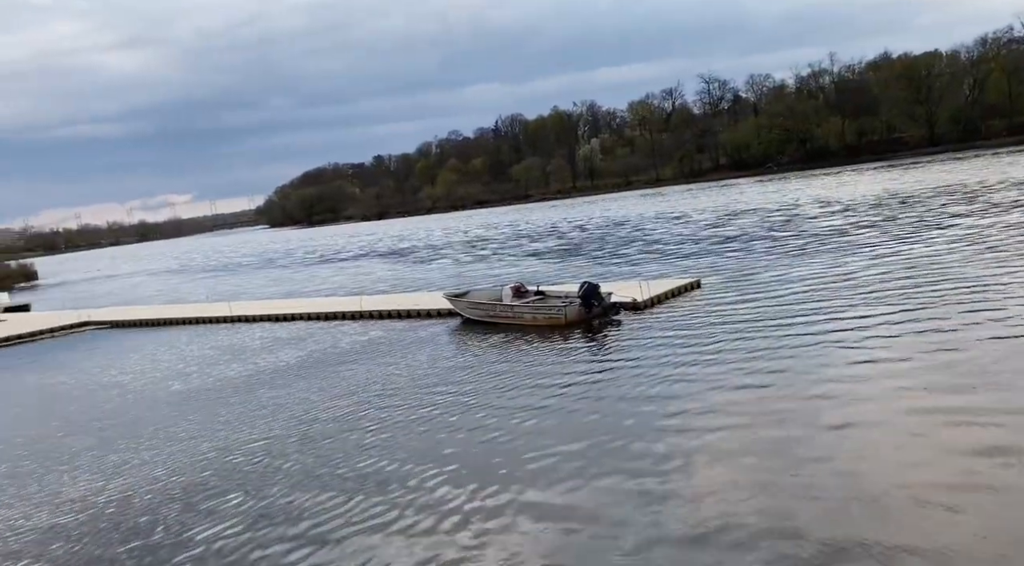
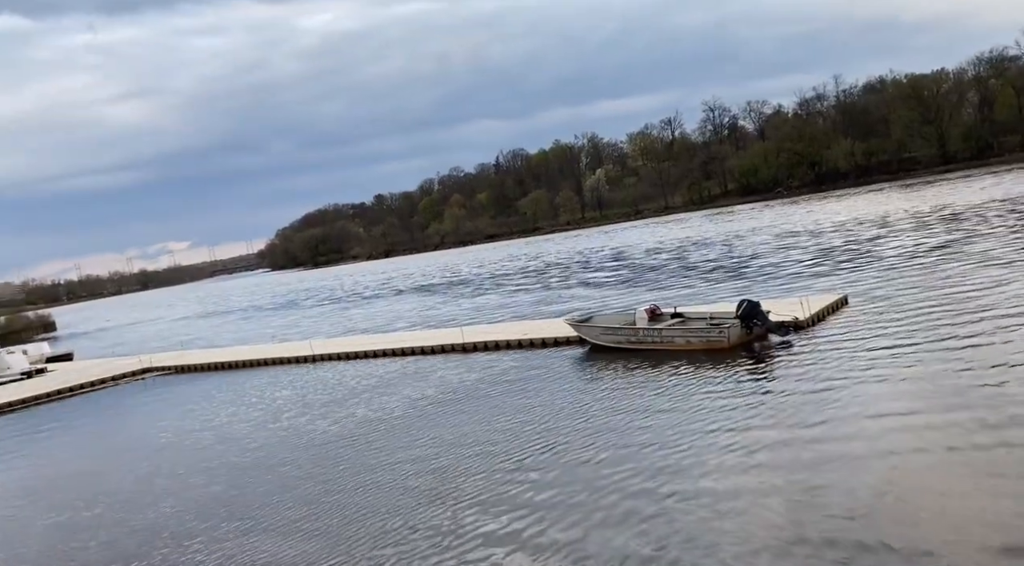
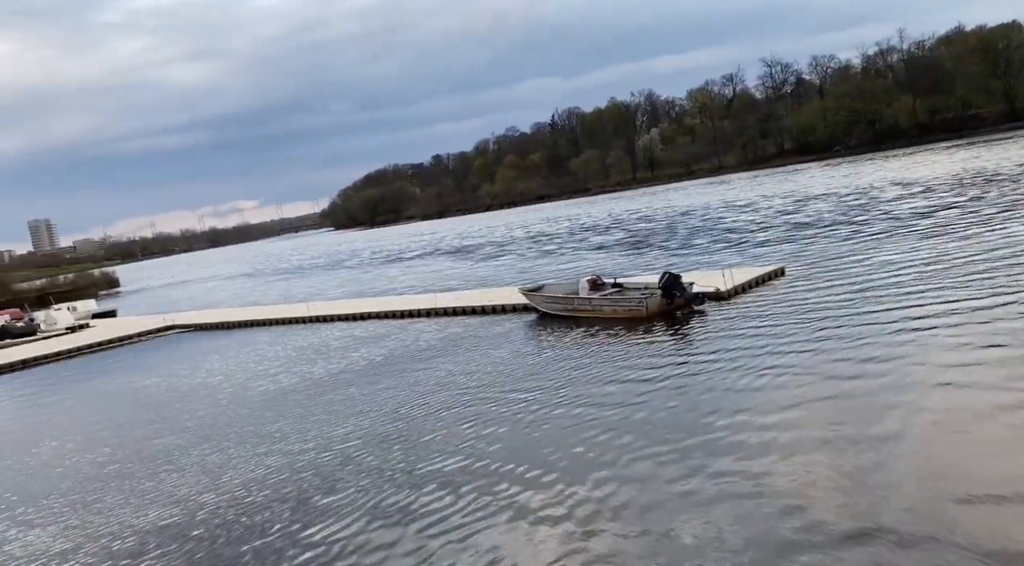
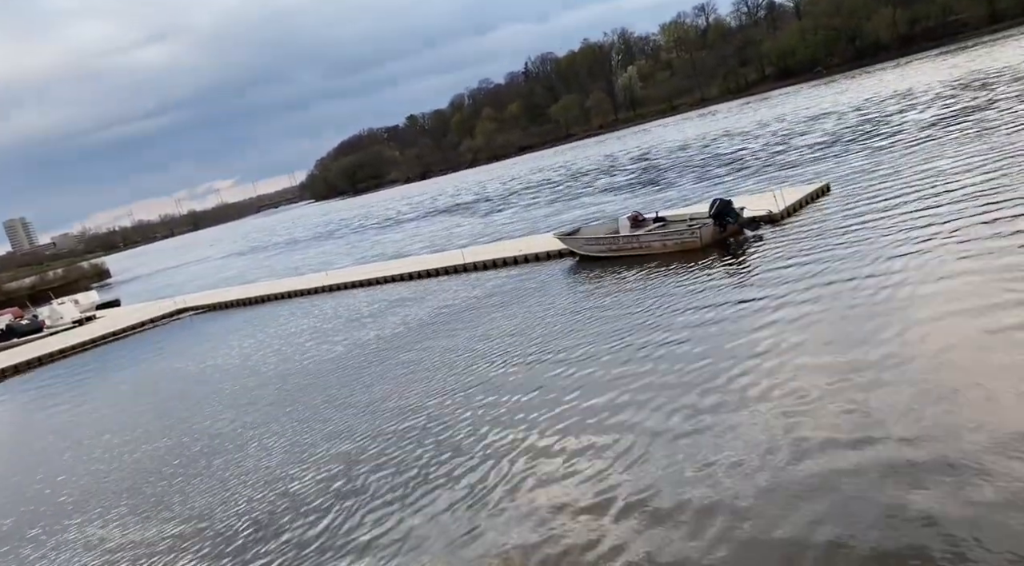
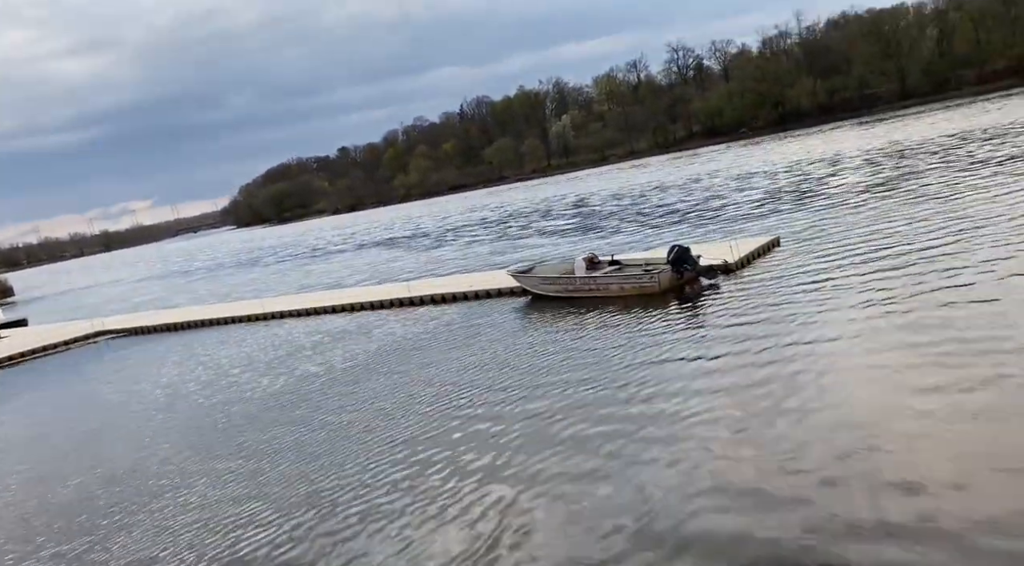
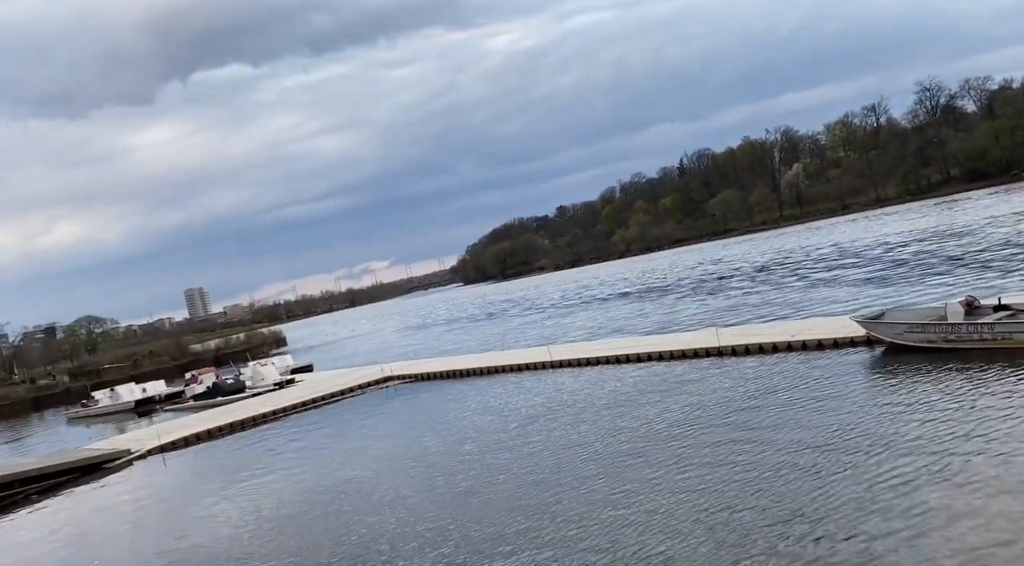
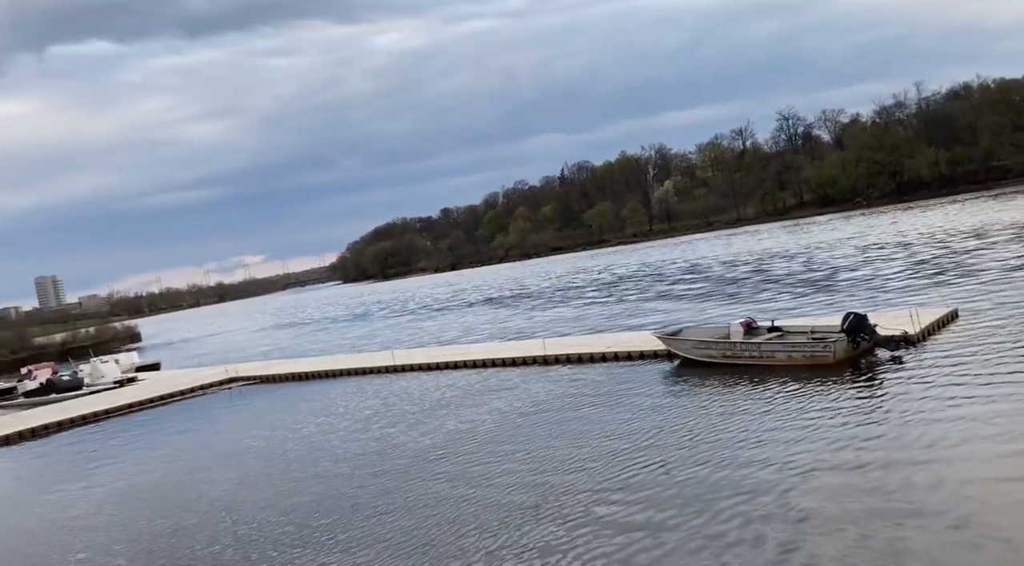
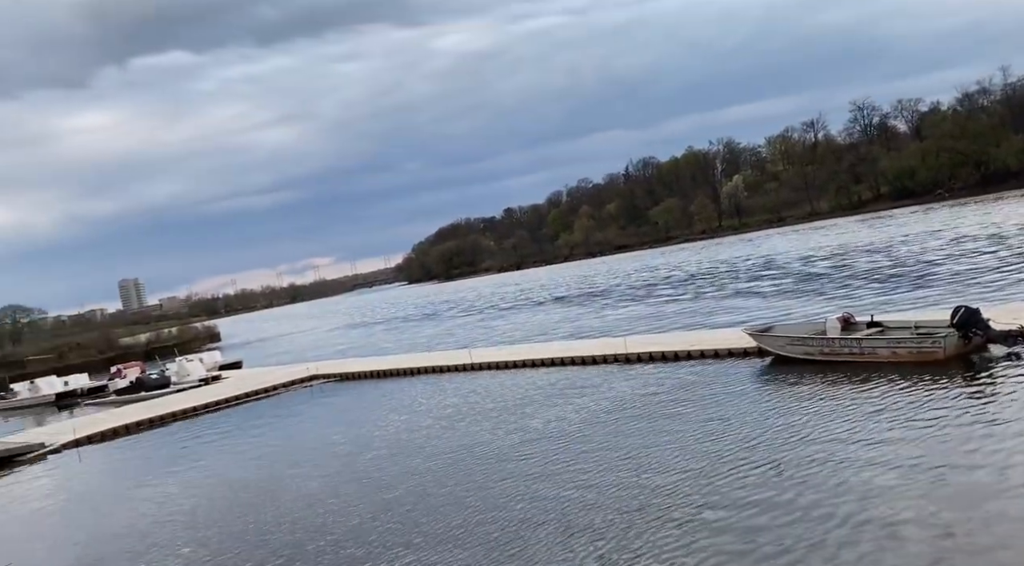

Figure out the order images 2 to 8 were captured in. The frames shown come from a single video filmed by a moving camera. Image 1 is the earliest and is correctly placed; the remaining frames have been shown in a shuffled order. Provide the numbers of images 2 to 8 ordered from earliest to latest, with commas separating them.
3, 4, 5, 2, 7, 8, 6
